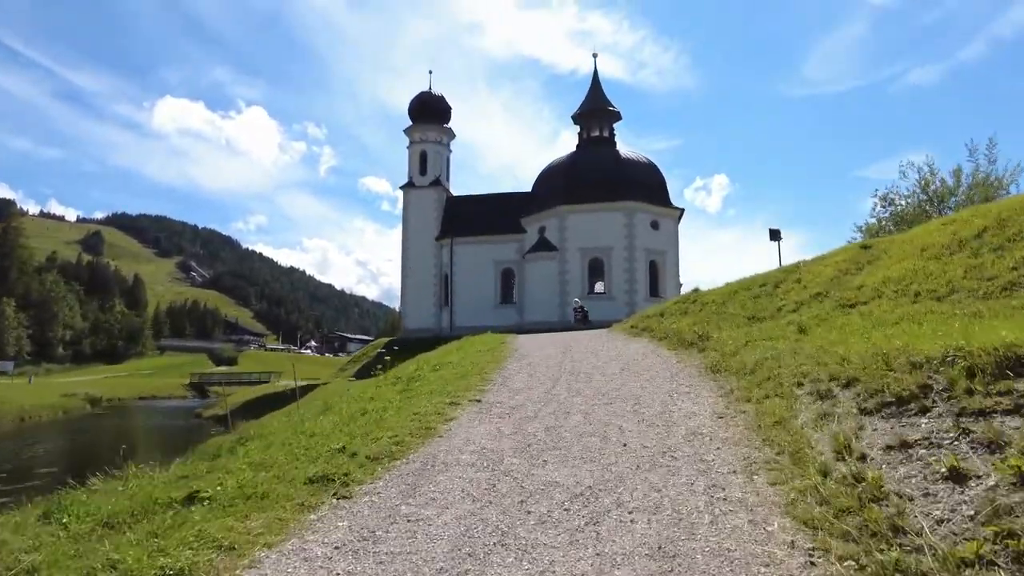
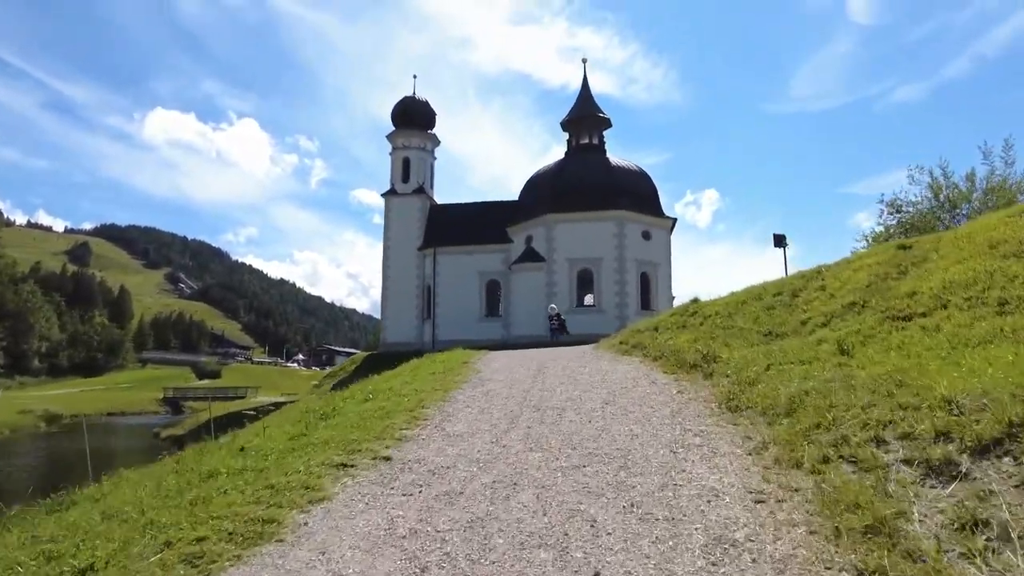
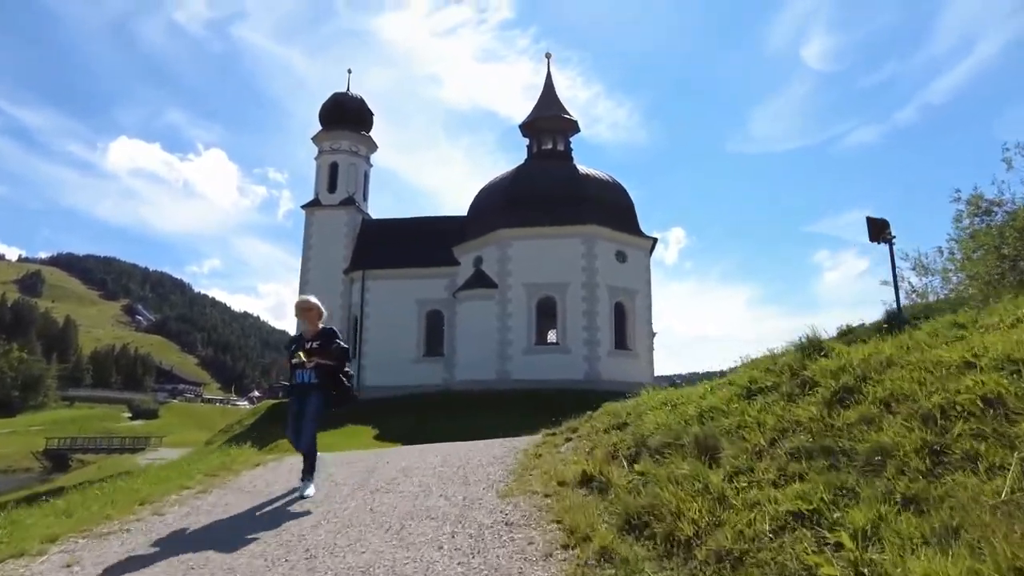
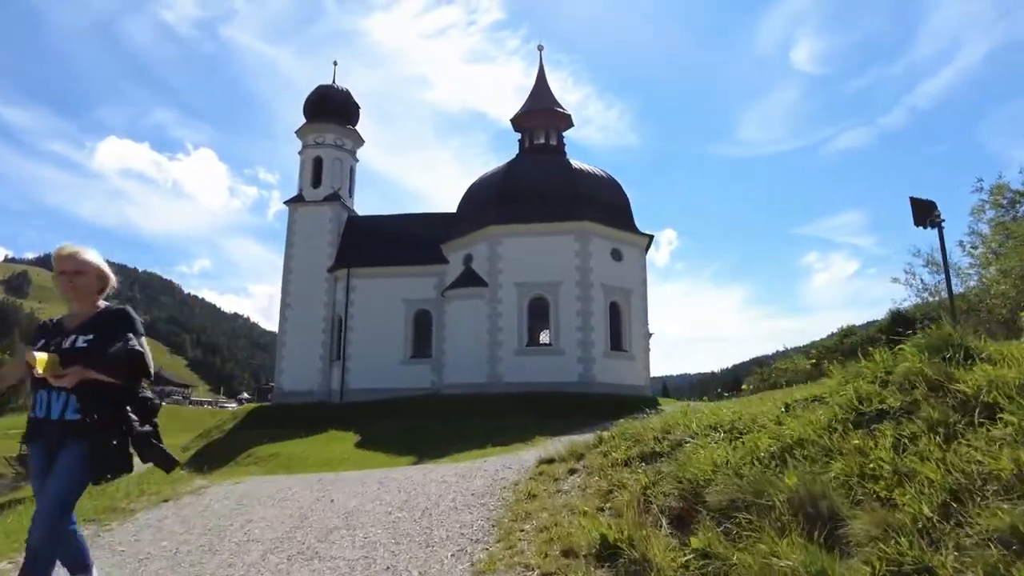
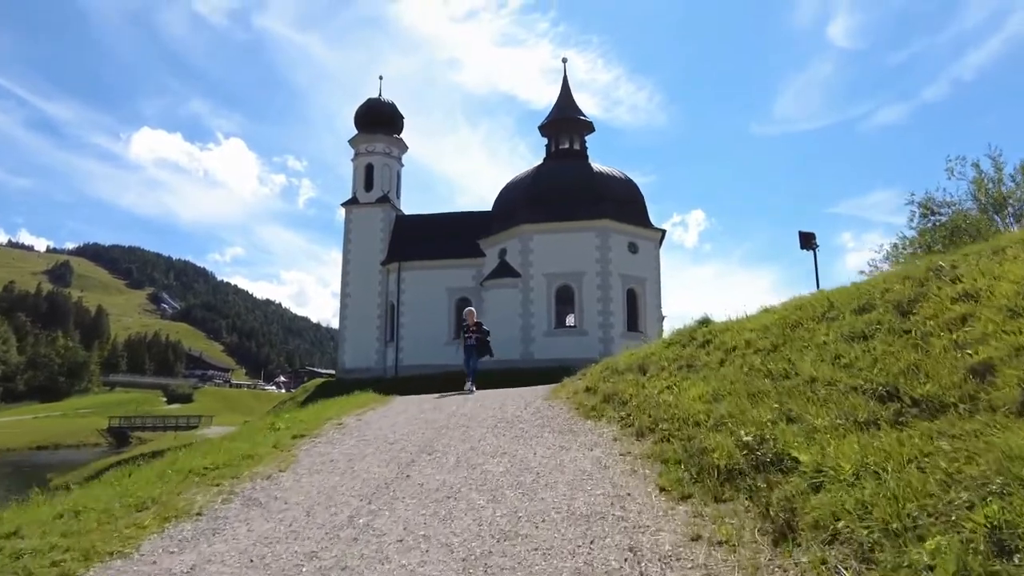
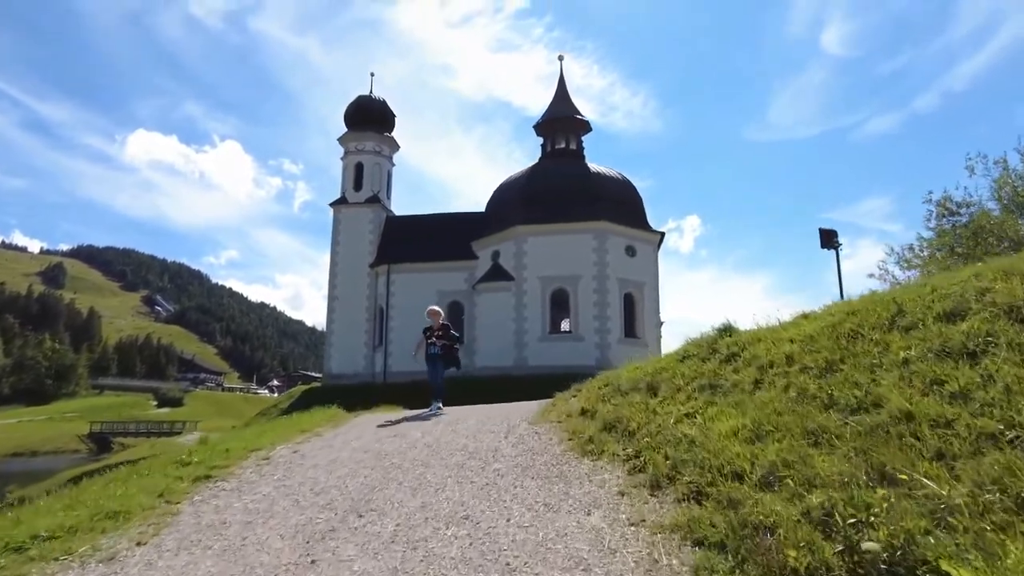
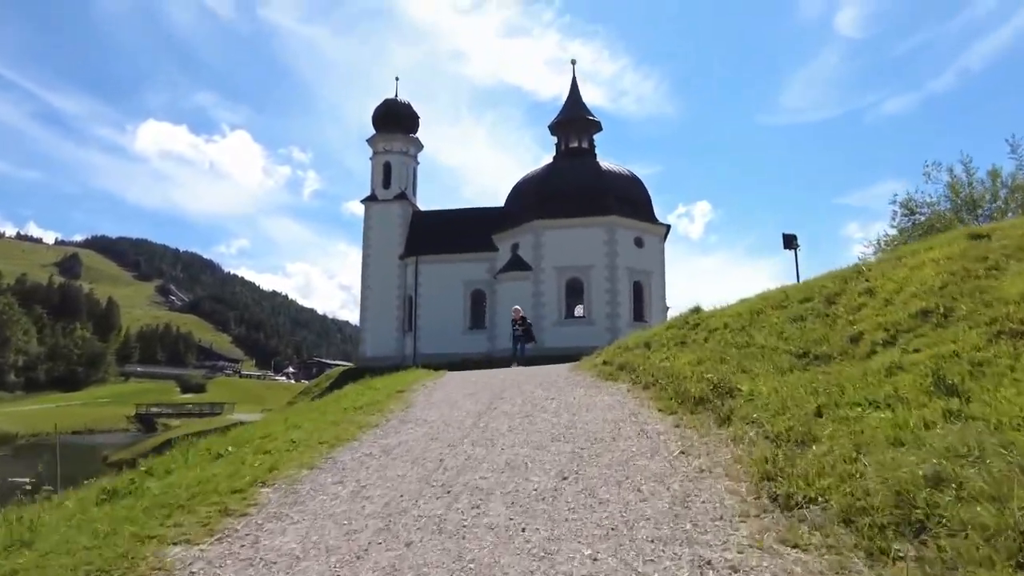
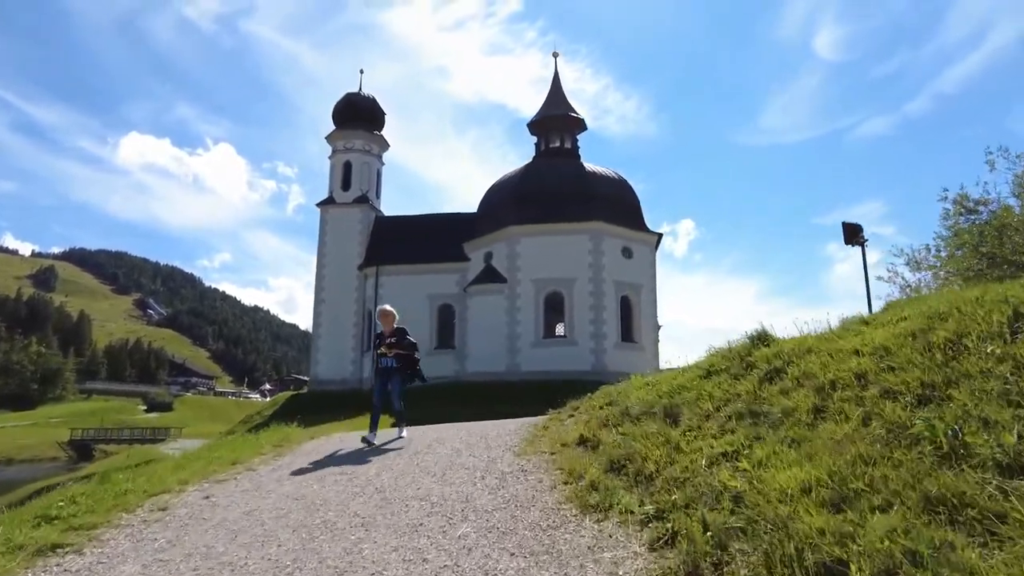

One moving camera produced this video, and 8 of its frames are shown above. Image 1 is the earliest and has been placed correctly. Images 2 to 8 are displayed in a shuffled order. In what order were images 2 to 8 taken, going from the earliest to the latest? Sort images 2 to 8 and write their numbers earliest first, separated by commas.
2, 7, 5, 6, 8, 3, 4
